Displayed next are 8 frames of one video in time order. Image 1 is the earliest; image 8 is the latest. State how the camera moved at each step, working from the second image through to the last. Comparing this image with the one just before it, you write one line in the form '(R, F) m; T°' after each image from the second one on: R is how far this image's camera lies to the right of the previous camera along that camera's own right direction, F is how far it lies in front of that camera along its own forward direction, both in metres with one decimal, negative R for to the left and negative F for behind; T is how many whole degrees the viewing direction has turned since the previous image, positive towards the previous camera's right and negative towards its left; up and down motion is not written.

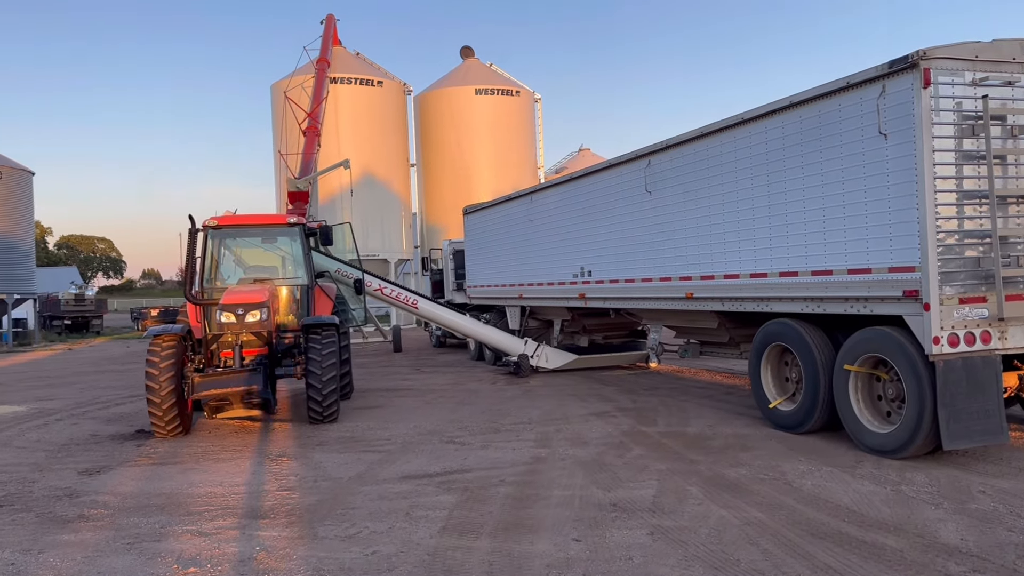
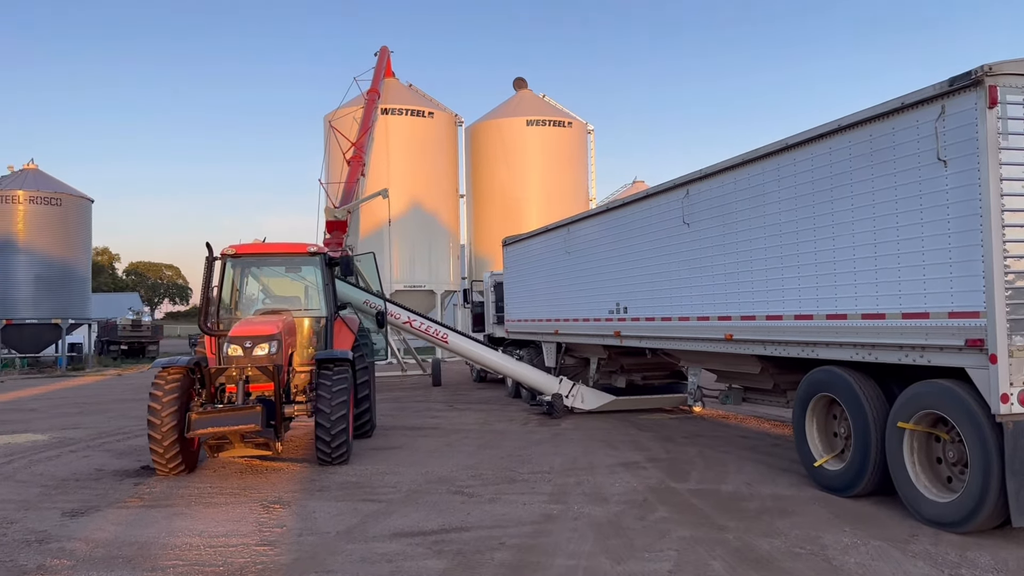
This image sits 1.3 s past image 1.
(+0.3, +0.6) m; -4°
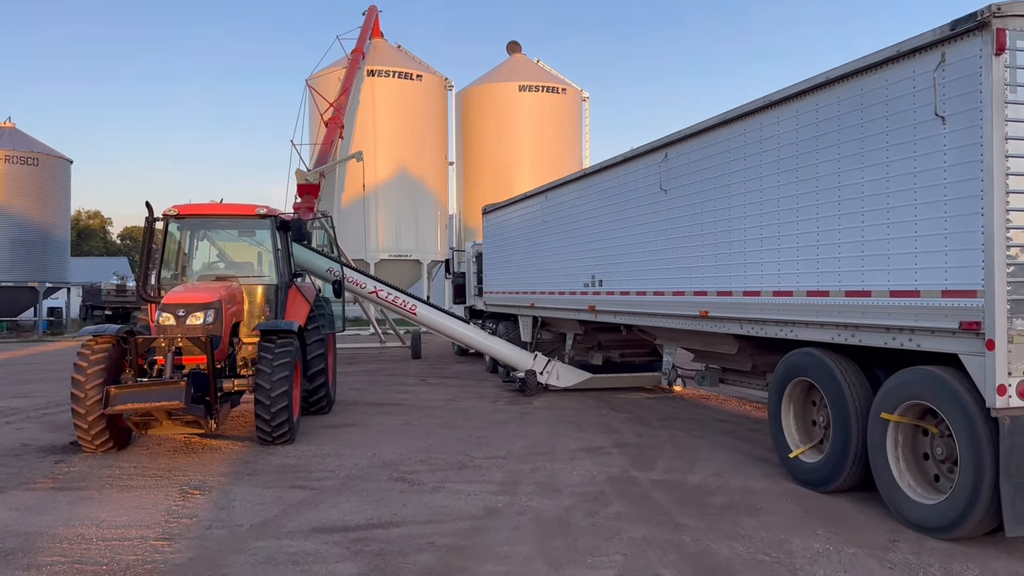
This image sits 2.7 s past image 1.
(+0.4, +0.6) m; 0°
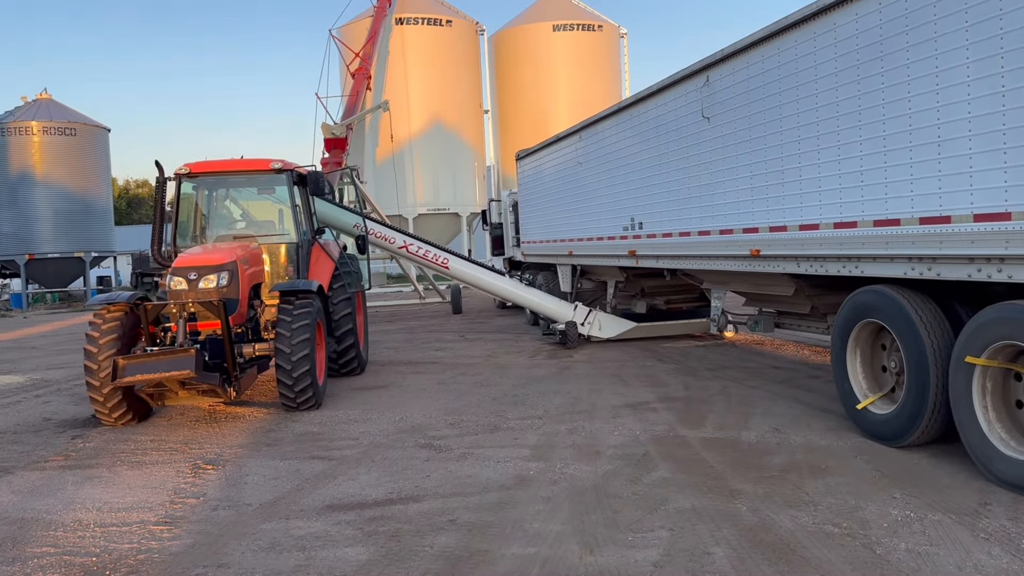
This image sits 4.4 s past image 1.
(+0.1, +0.6) m; -3°
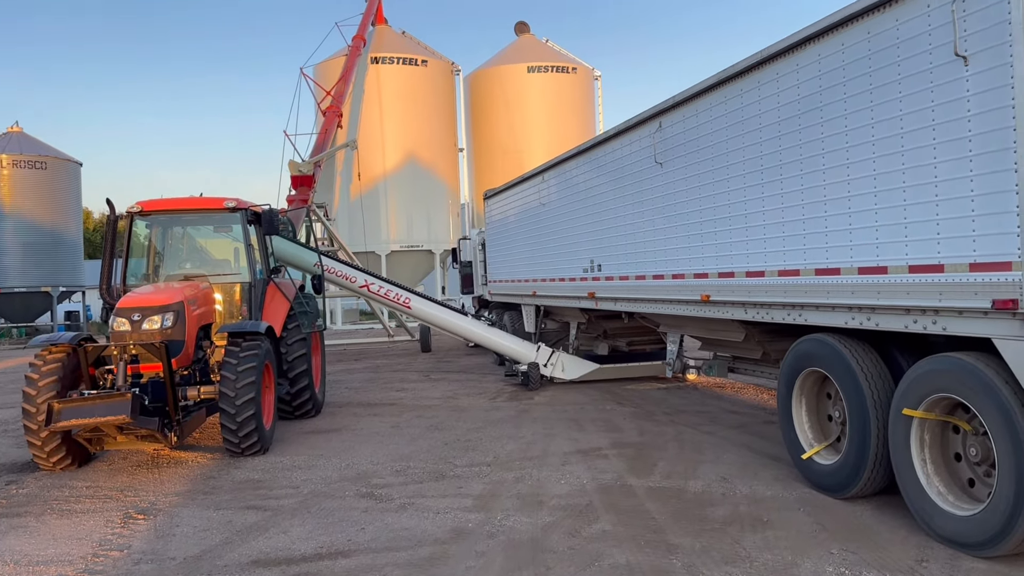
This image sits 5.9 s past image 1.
(+0.2, +0.1) m; +1°
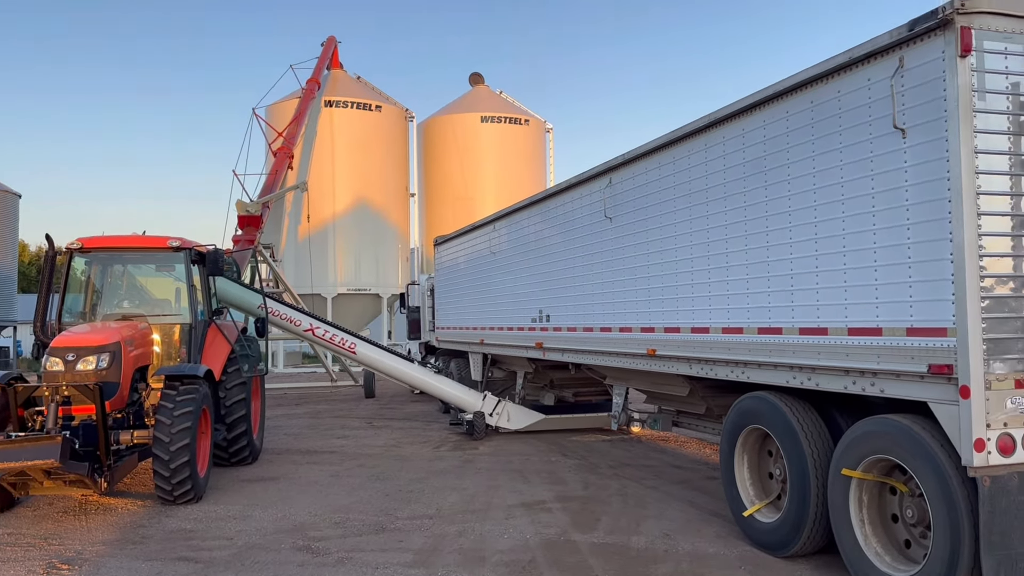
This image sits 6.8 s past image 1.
(0.0, 0.0) m; +4°
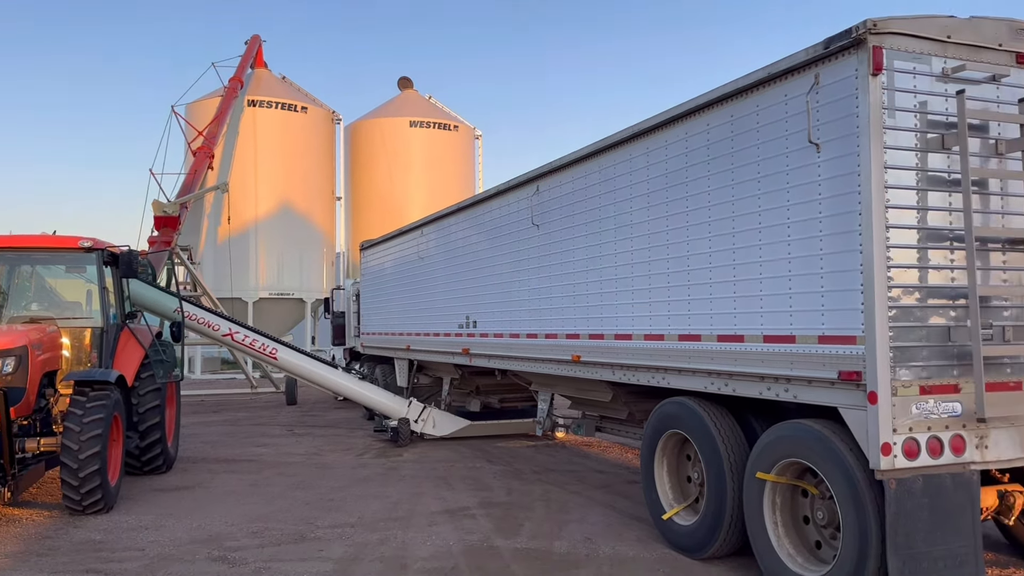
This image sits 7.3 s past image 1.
(0.0, 0.0) m; +5°
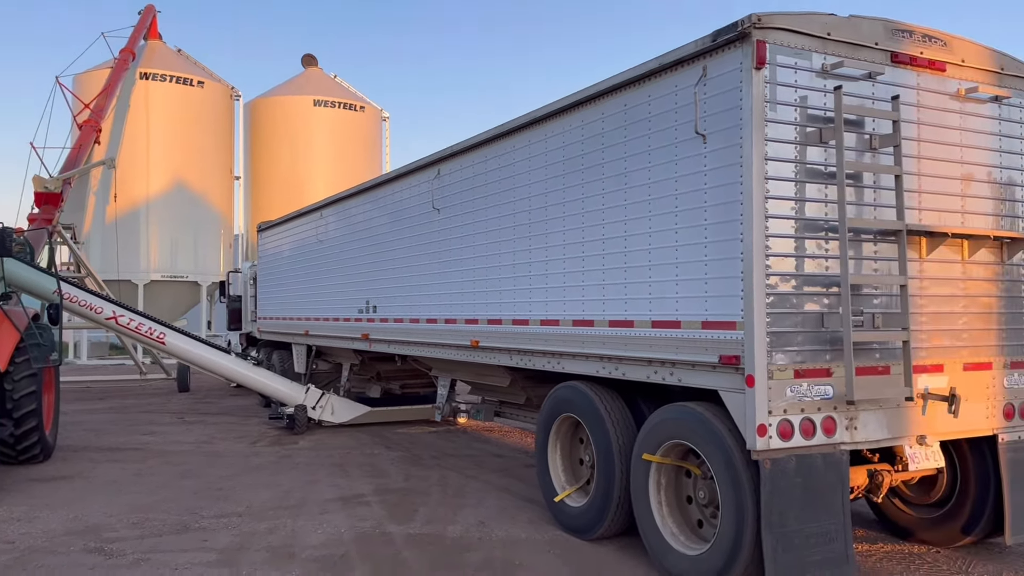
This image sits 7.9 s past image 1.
(+0.1, 0.0) m; +6°
